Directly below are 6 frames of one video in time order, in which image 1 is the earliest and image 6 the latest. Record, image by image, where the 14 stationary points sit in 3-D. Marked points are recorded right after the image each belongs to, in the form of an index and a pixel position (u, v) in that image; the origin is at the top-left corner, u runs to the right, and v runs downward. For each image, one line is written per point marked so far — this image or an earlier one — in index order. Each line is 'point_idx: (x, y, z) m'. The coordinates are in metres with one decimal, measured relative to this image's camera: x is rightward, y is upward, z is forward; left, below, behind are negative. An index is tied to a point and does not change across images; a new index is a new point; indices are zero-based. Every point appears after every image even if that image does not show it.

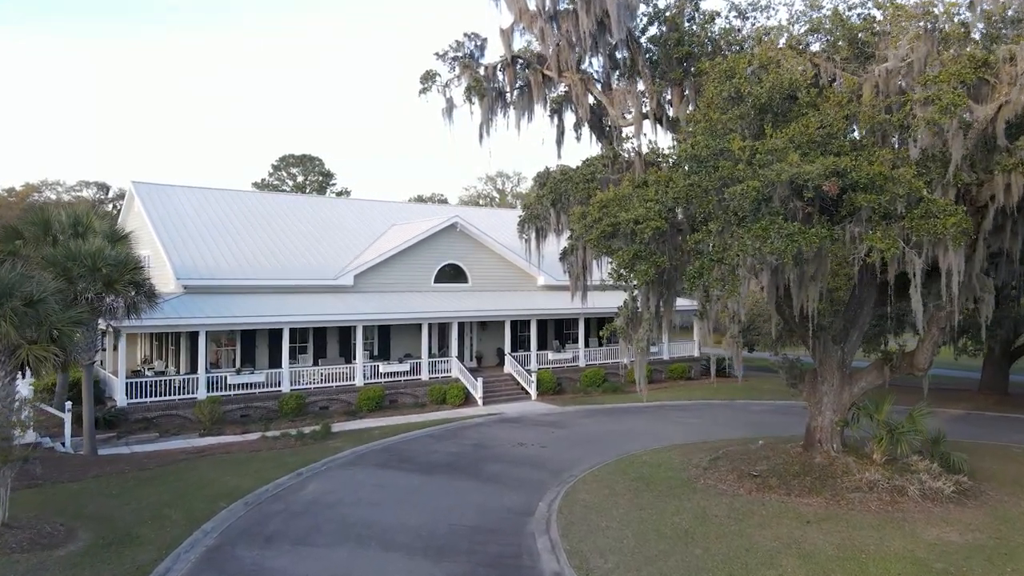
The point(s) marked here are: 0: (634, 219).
0: (+2.0, +1.1, +10.9) m
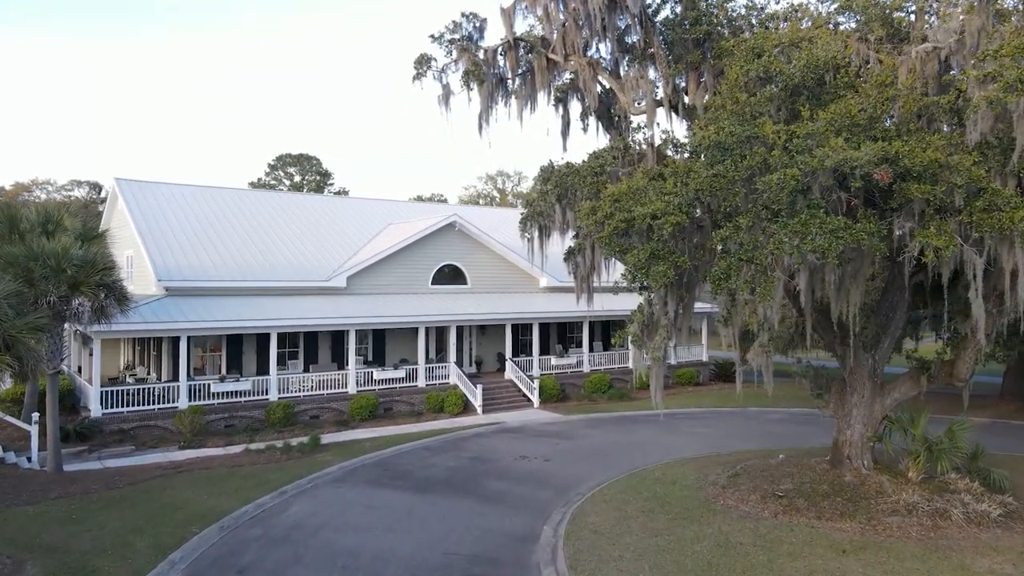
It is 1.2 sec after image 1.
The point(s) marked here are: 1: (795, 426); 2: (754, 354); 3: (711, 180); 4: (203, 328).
0: (+2.0, +1.1, +9.8) m
1: (+8.0, -3.9, +19.5) m
2: (+3.8, -1.0, +10.8) m
3: (+2.7, +1.5, +9.4) m
4: (-8.2, -1.0, +18.3) m
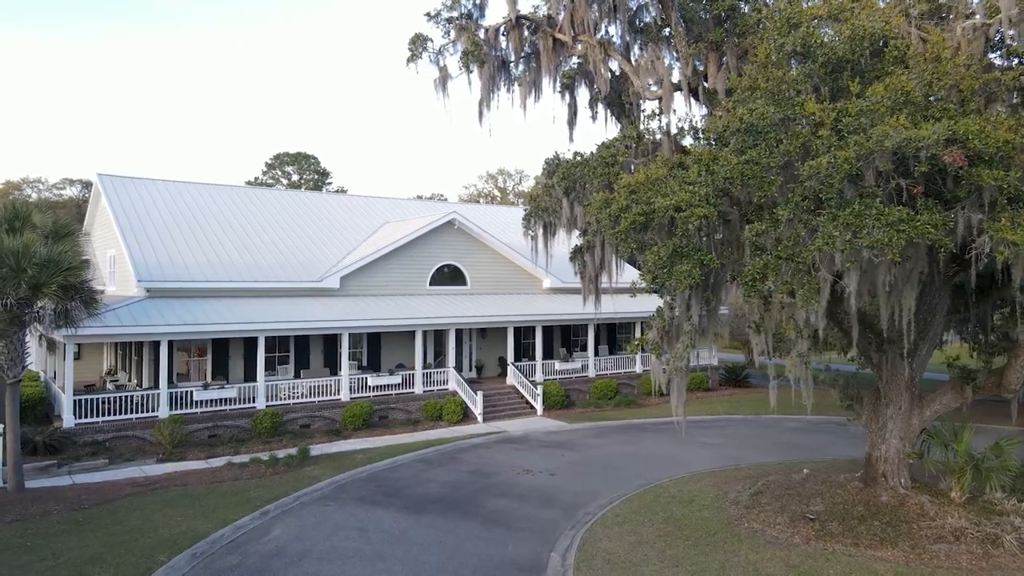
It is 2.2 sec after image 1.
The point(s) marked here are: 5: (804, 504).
0: (+2.0, +1.0, +8.7) m
1: (+8.1, -3.9, +18.4) m
2: (+3.8, -1.1, +9.6) m
3: (+2.8, +1.5, +8.3) m
4: (-8.1, -1.1, +17.1) m
5: (+5.0, -3.7, +11.8) m
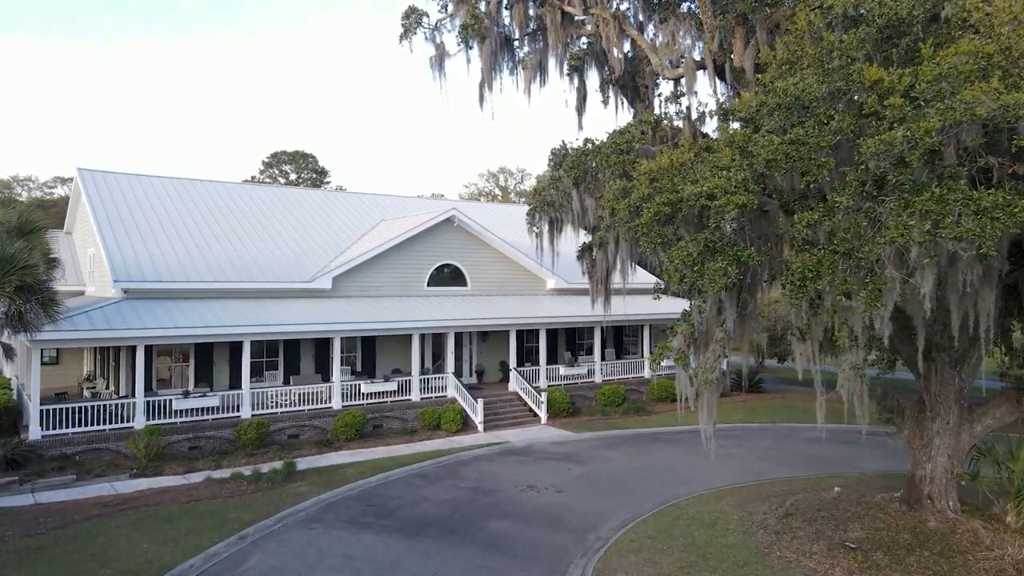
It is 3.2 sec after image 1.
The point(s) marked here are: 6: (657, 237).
0: (+2.1, +1.0, +7.5) m
1: (+8.1, -4.0, +17.2) m
2: (+3.9, -1.1, +8.4) m
3: (+2.8, +1.4, +7.1) m
4: (-8.0, -1.1, +16.0) m
5: (+5.1, -3.7, +10.6) m
6: (+1.7, +0.6, +8.2) m
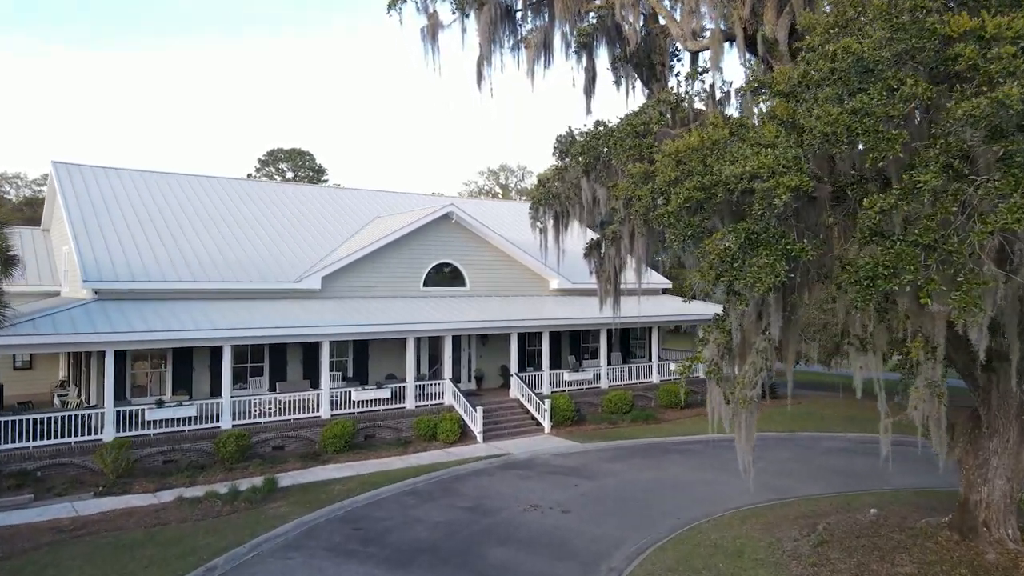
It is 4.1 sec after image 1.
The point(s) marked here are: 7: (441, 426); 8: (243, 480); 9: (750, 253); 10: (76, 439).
0: (+2.1, +1.0, +6.2) m
1: (+8.2, -4.0, +16.0) m
2: (+3.9, -1.1, +7.2) m
3: (+2.9, +1.4, +5.9) m
4: (-8.0, -1.1, +14.7) m
5: (+5.1, -3.7, +9.4) m
6: (+1.7, +0.6, +7.0) m
7: (-1.8, -3.5, +17.4) m
8: (-5.4, -3.8, +13.8) m
9: (+2.2, +0.3, +6.3) m
10: (-8.8, -3.1, +14.0) m
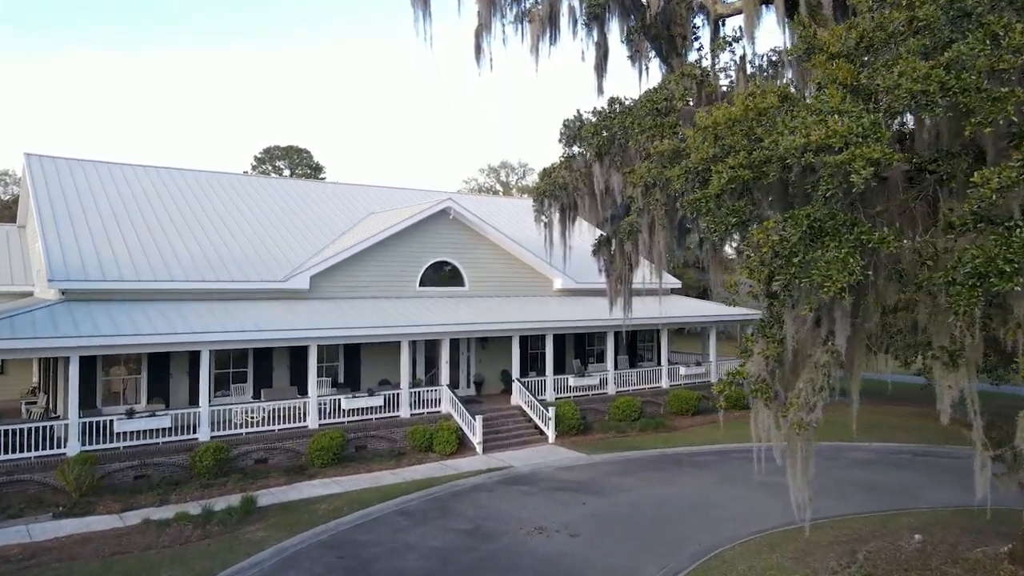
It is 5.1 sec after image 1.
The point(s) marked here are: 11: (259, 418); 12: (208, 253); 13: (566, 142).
0: (+2.2, +1.0, +5.0) m
1: (+8.2, -4.0, +14.7) m
2: (+4.0, -1.1, +6.0) m
3: (+2.9, +1.4, +4.7) m
4: (-8.0, -1.1, +13.5) m
5: (+5.1, -3.7, +8.2) m
6: (+1.8, +0.6, +5.8) m
7: (-1.7, -3.5, +16.2) m
8: (-5.3, -3.8, +12.6) m
9: (+2.2, +0.3, +5.1) m
10: (-8.8, -3.1, +12.8) m
11: (-5.5, -2.9, +15.3) m
12: (-7.8, +0.9, +17.6) m
13: (+0.8, +2.4, +11.1) m
